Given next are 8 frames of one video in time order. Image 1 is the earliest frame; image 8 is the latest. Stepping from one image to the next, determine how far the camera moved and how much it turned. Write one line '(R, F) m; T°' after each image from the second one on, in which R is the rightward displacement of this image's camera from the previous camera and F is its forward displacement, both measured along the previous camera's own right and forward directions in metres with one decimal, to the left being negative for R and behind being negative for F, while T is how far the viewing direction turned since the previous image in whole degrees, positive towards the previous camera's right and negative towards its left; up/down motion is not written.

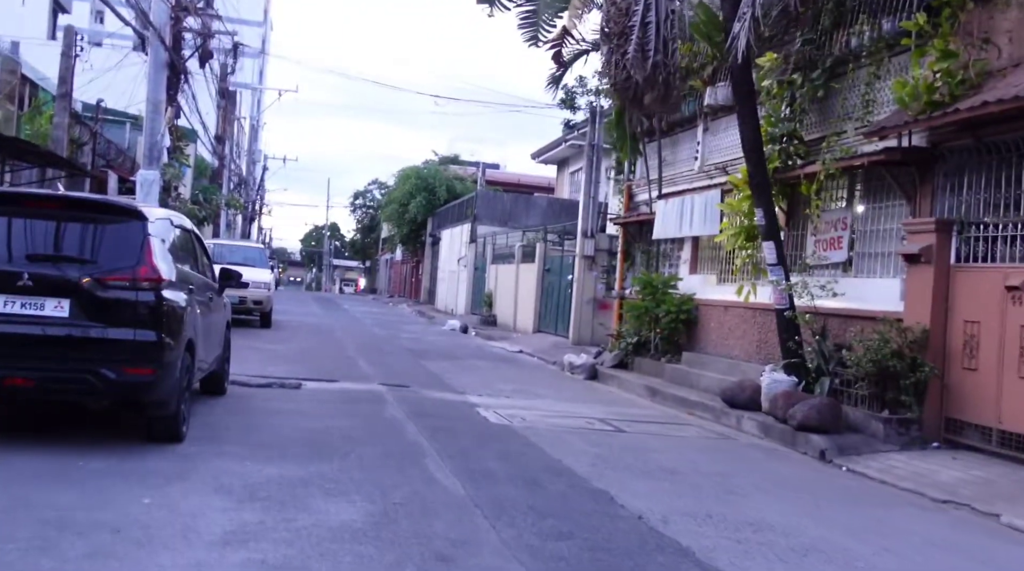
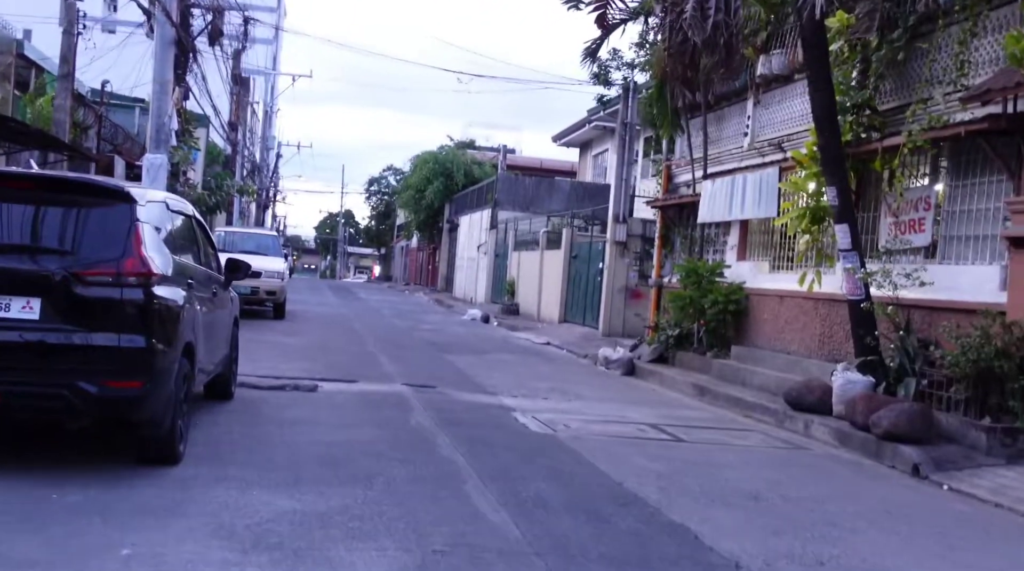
(-0.3, +1.4) m; -1°
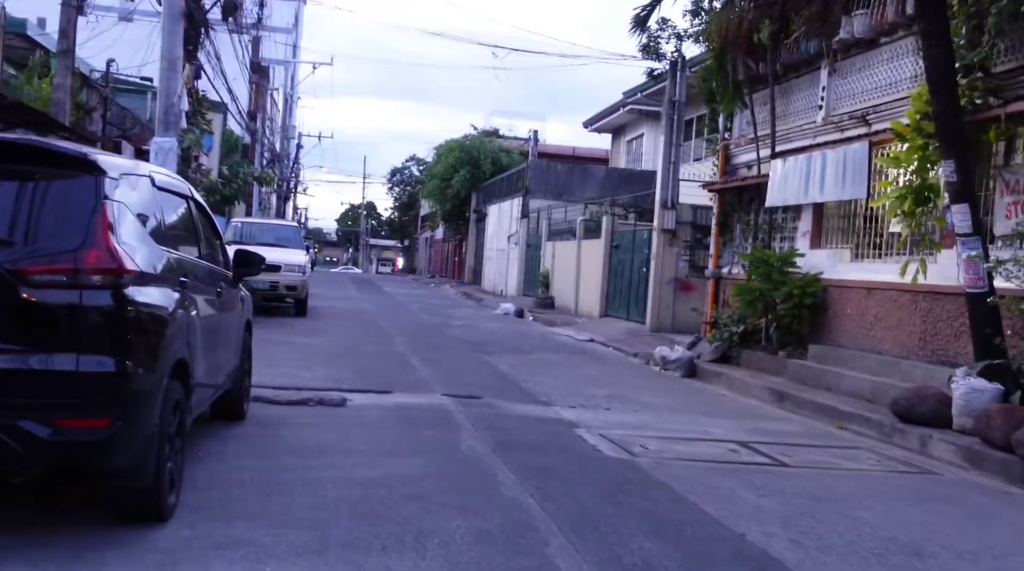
(-0.4, +1.7) m; -1°
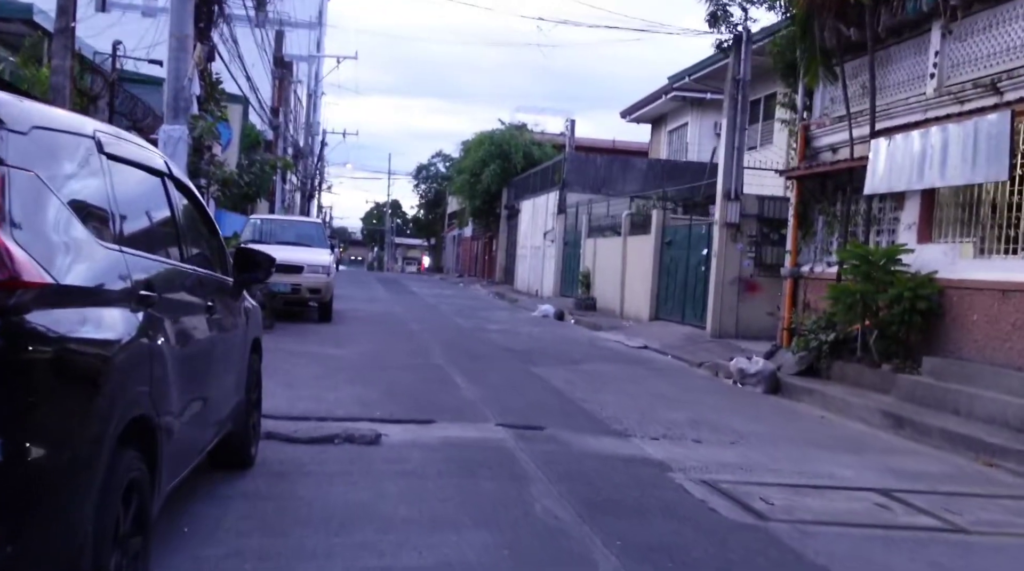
(-0.4, +2.0) m; -1°
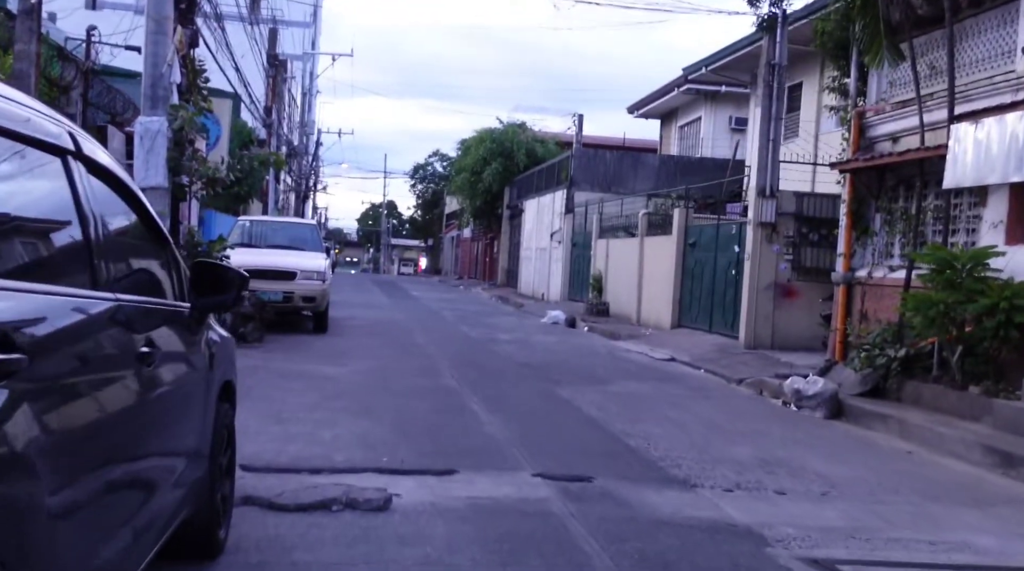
(-0.3, +1.8) m; 0°
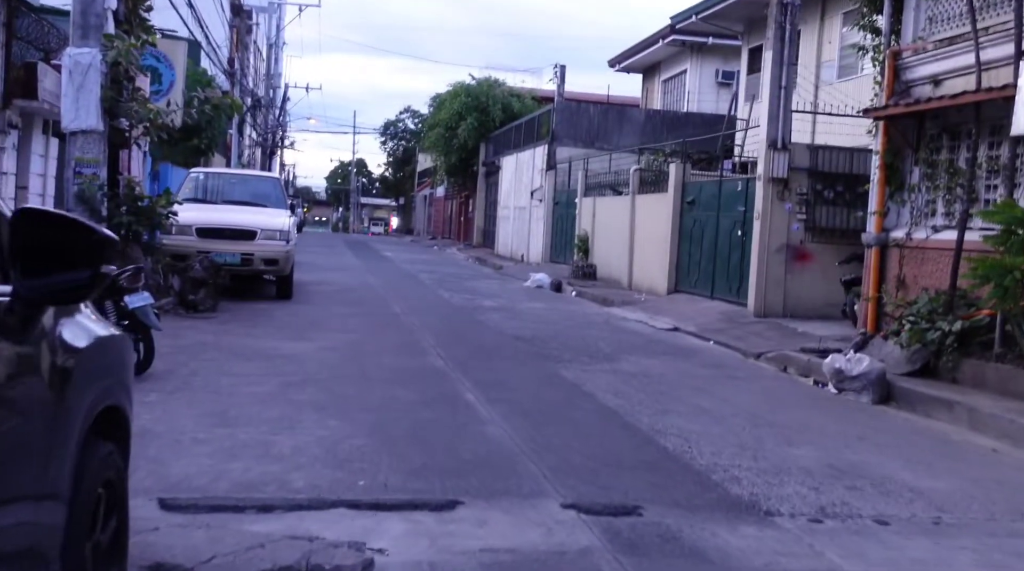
(-0.3, +1.8) m; +2°
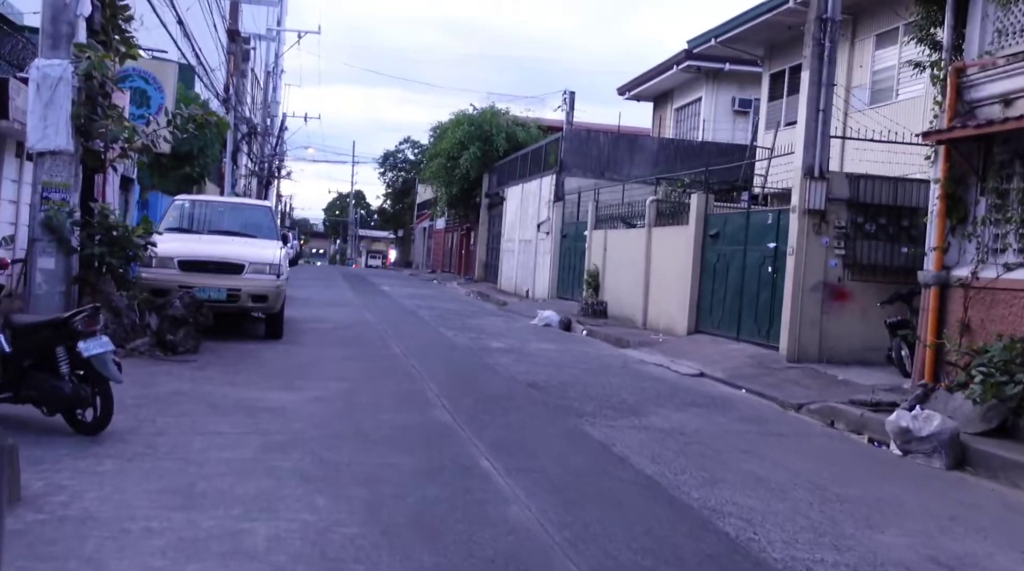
(-0.2, +1.3) m; 0°
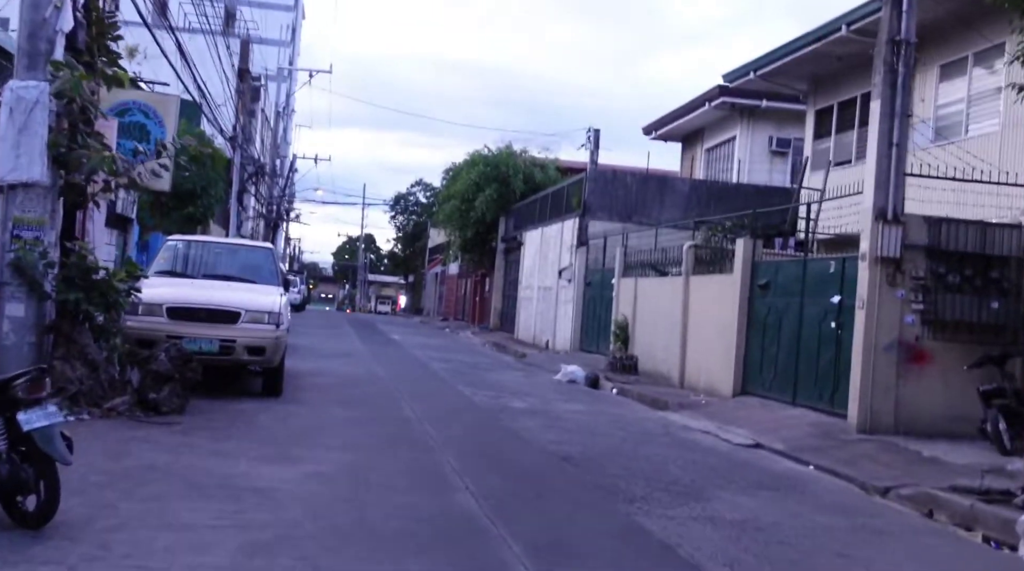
(-0.3, +1.7) m; -1°
